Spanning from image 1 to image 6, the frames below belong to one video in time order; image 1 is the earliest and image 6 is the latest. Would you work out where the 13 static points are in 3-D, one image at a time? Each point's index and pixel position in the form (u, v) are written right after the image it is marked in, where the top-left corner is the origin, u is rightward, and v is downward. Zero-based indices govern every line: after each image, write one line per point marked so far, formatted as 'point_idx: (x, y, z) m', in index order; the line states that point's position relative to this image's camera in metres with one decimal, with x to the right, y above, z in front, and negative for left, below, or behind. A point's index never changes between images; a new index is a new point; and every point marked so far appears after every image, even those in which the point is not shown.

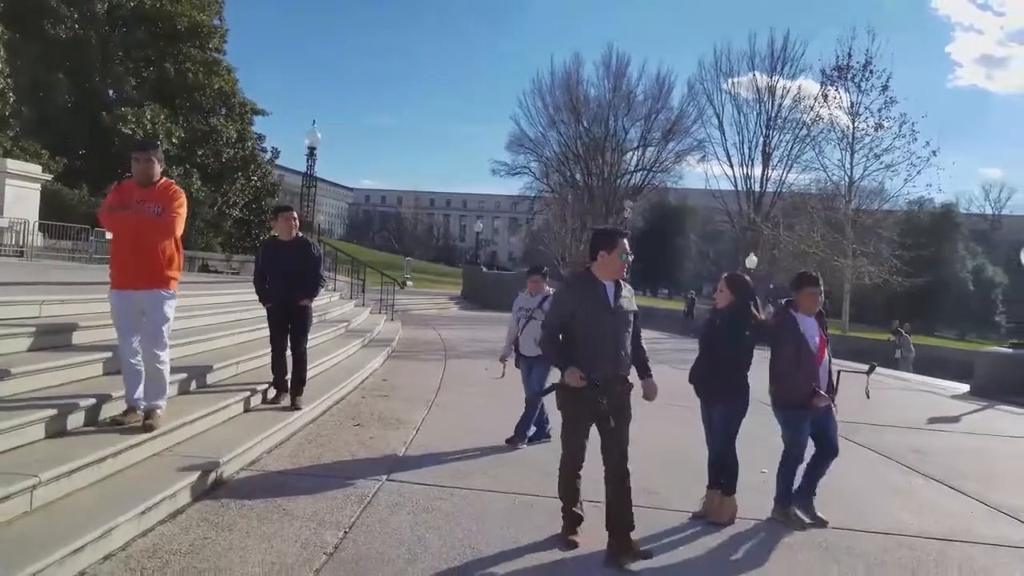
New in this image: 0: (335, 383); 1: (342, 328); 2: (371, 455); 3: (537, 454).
0: (-1.9, -1.0, +8.6) m
1: (-2.7, -0.6, +12.4) m
2: (-1.1, -1.3, +6.1) m
3: (+0.2, -1.4, +6.7) m
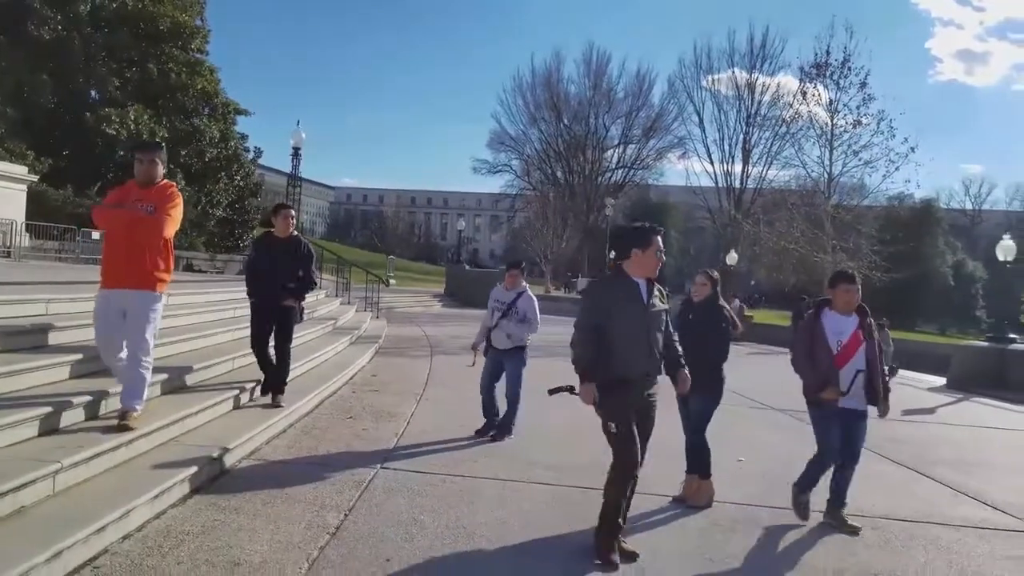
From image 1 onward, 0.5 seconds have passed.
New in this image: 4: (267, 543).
0: (-2.0, -1.0, +8.8) m
1: (-2.9, -0.6, +12.6) m
2: (-1.2, -1.3, +6.3) m
3: (+0.1, -1.4, +7.0) m
4: (-1.1, -1.2, +3.7) m
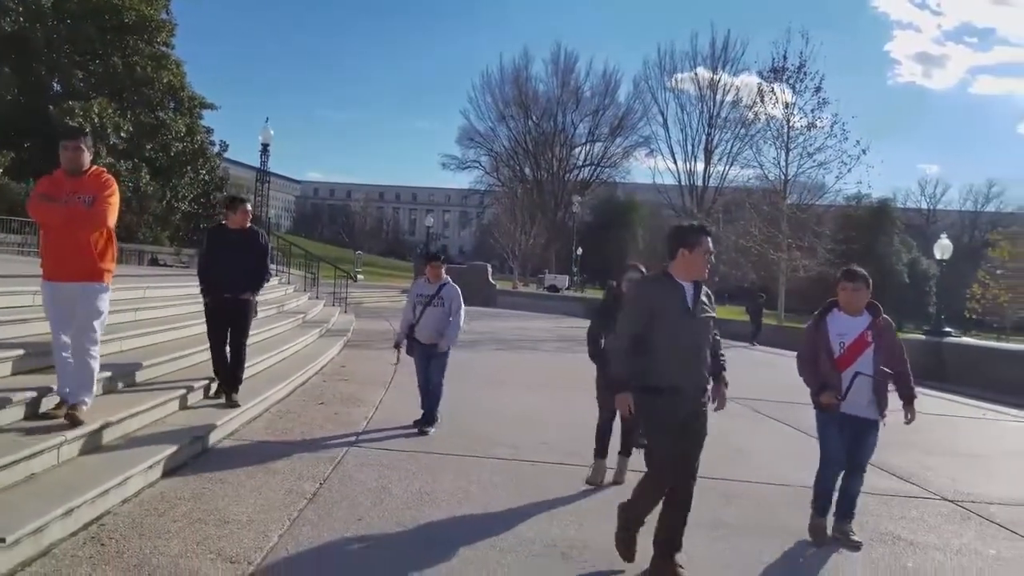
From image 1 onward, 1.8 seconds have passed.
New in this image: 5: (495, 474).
0: (-2.5, -0.9, +9.3) m
1: (-3.5, -0.5, +13.0) m
2: (-1.6, -1.2, +6.8) m
3: (-0.3, -1.3, +7.5) m
4: (-1.4, -1.1, +4.2) m
5: (-0.1, -1.3, +5.6) m
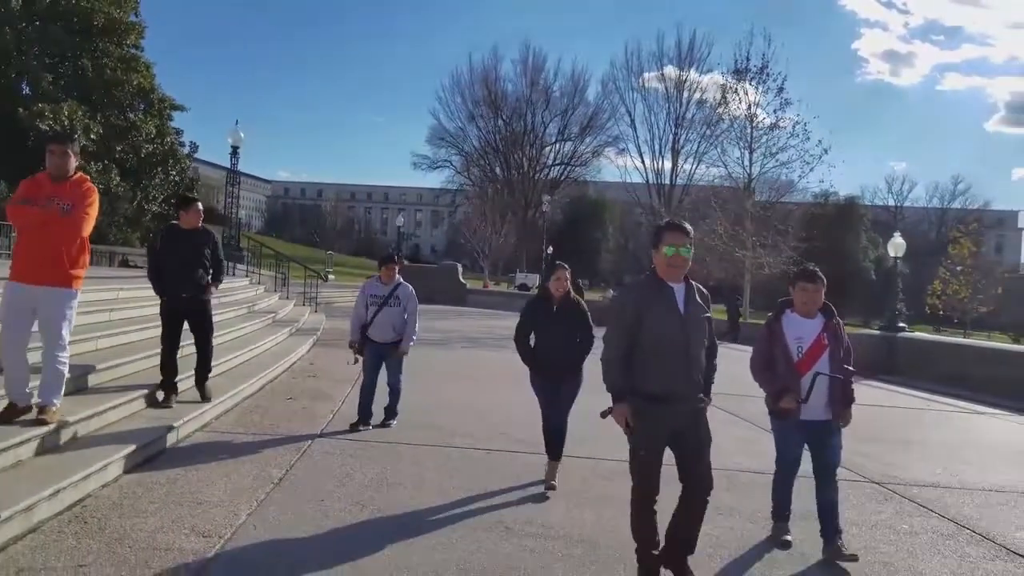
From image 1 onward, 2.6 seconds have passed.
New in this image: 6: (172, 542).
0: (-2.9, -0.9, +9.6) m
1: (-4.0, -0.5, +13.3) m
2: (-1.9, -1.2, +7.1) m
3: (-0.7, -1.3, +7.9) m
4: (-1.6, -1.1, +4.5) m
5: (-0.5, -1.3, +6.0) m
6: (-1.6, -1.2, +3.7) m
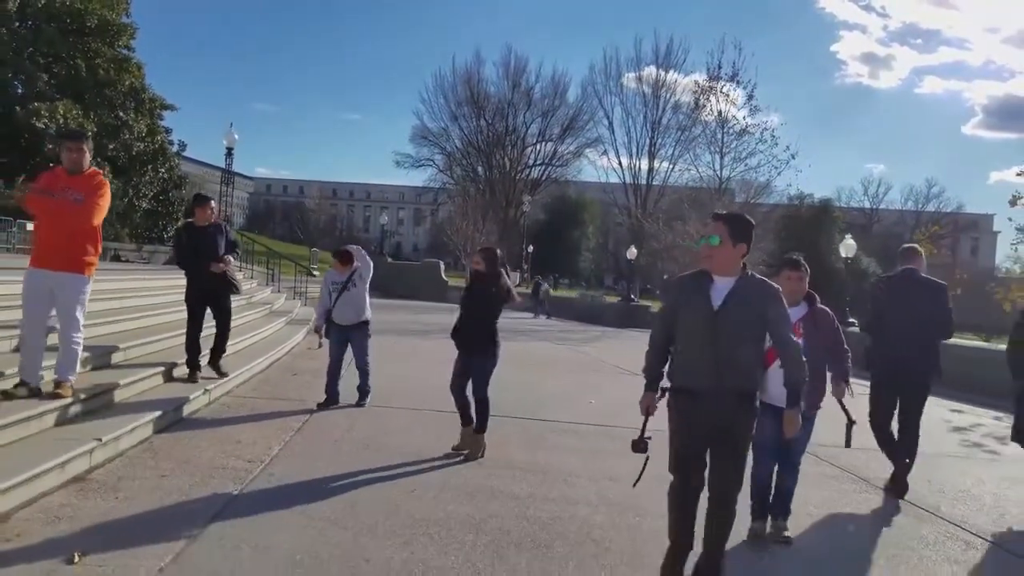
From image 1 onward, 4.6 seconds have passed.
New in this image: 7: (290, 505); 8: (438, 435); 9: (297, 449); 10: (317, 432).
0: (-3.2, -0.8, +10.7) m
1: (-4.4, -0.4, +14.4) m
2: (-2.2, -1.1, +8.3) m
3: (-1.0, -1.2, +9.1) m
4: (-1.8, -1.1, +5.7) m
5: (-0.7, -1.2, +7.2) m
6: (-1.7, -1.1, +4.8) m
7: (-1.2, -1.2, +4.2) m
8: (-0.6, -1.2, +6.6) m
9: (-1.5, -1.1, +5.4) m
10: (-1.5, -1.1, +6.0) m
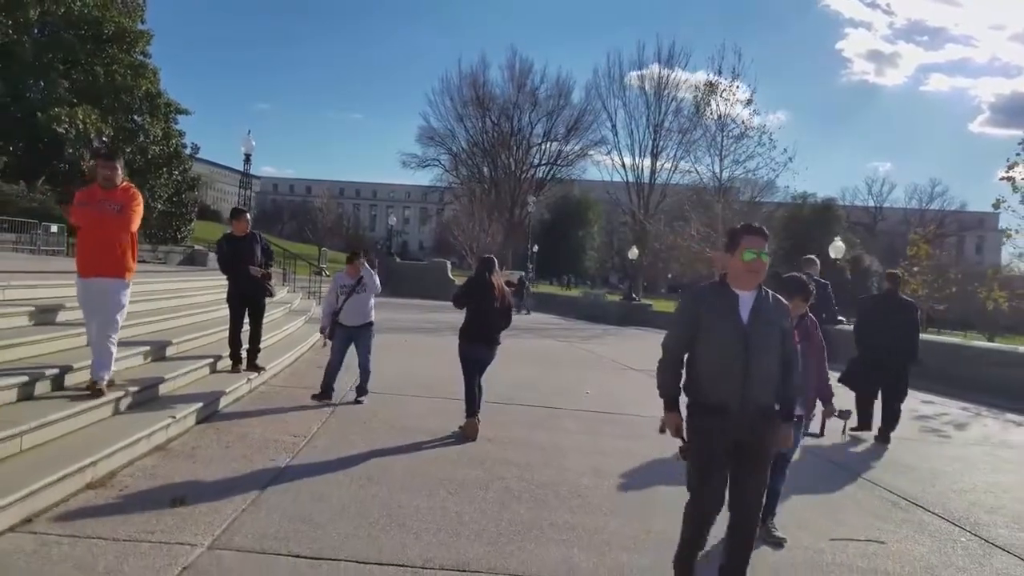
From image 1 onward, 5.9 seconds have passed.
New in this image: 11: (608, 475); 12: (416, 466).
0: (-3.2, -0.8, +11.6) m
1: (-4.4, -0.4, +15.3) m
2: (-2.1, -1.1, +9.2) m
3: (-0.9, -1.2, +10.0) m
4: (-1.8, -1.1, +6.6) m
5: (-0.7, -1.2, +8.1) m
6: (-1.7, -1.1, +5.8) m
7: (-1.1, -1.2, +5.1) m
8: (-0.6, -1.3, +7.5) m
9: (-1.4, -1.1, +6.4) m
10: (-1.5, -1.1, +7.0) m
11: (+0.7, -1.3, +5.7) m
12: (-0.6, -1.2, +5.3) m
